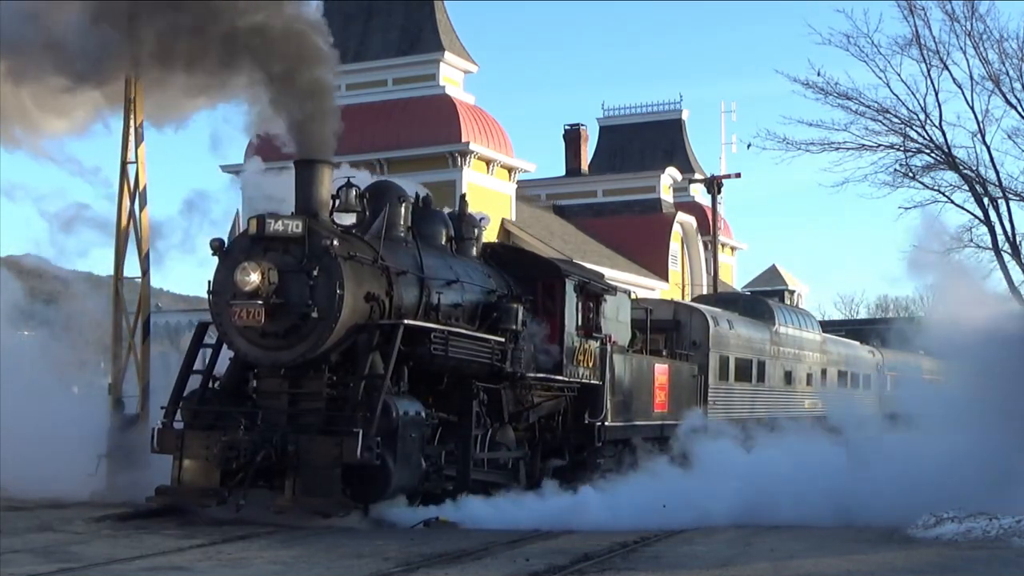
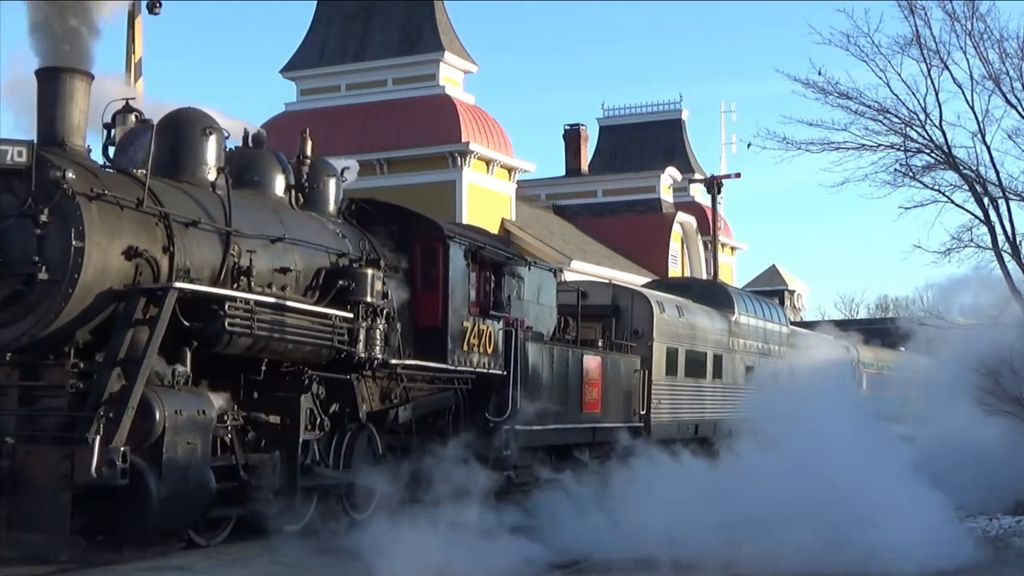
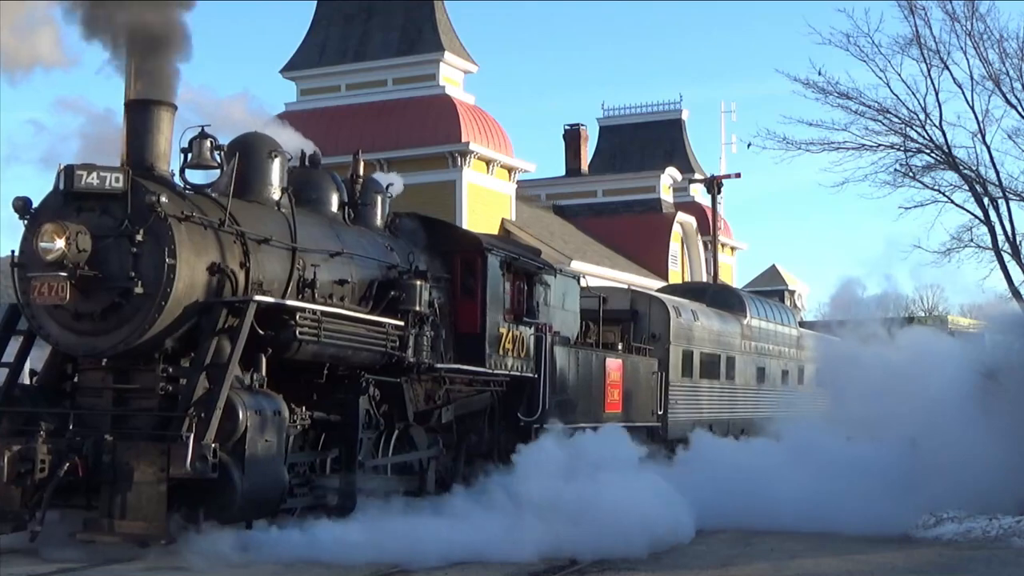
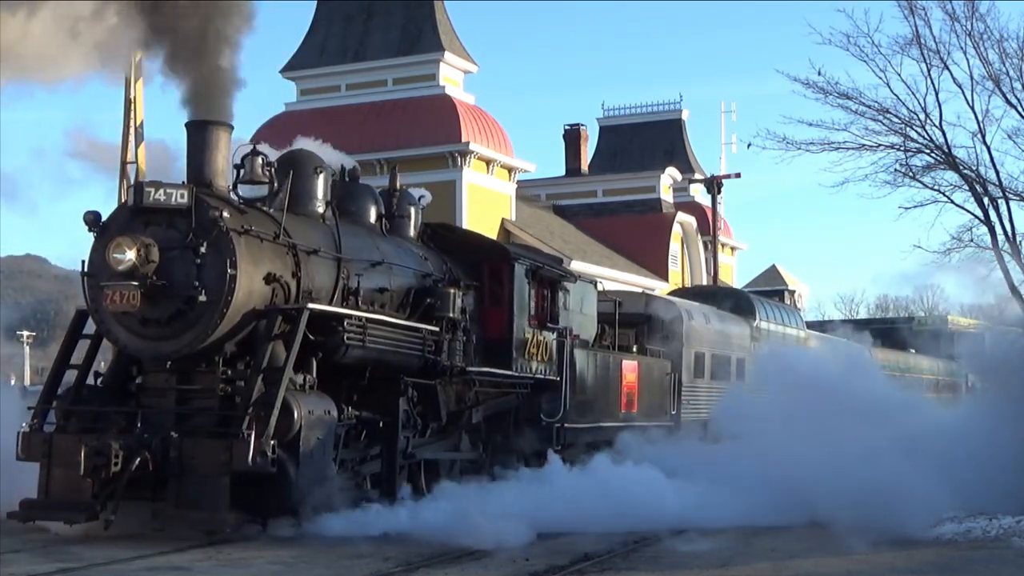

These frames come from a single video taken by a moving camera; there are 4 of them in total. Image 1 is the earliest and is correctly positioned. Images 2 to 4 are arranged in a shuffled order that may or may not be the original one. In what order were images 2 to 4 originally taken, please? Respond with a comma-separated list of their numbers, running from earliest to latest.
4, 3, 2
